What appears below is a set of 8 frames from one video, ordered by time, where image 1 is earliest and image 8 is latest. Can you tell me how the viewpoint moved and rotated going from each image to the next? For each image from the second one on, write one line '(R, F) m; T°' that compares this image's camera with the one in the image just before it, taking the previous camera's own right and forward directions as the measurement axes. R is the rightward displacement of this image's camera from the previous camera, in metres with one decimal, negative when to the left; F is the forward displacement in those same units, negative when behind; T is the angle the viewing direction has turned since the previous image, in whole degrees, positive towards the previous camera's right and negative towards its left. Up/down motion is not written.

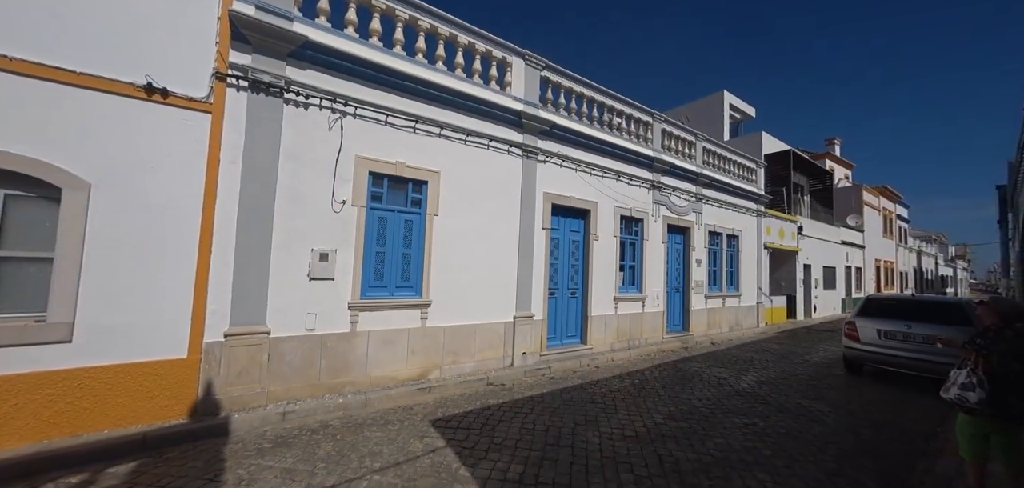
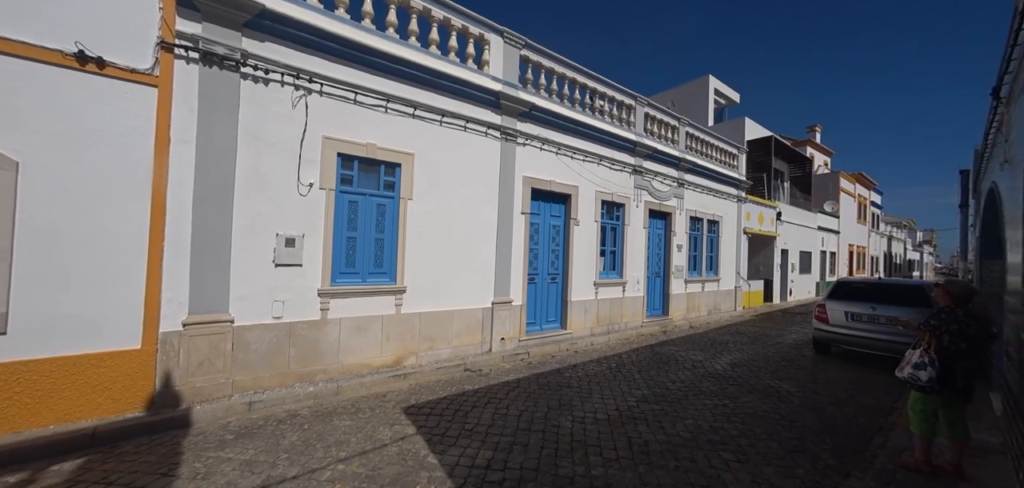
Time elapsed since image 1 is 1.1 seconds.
(+0.1, +0.1) m; +2°
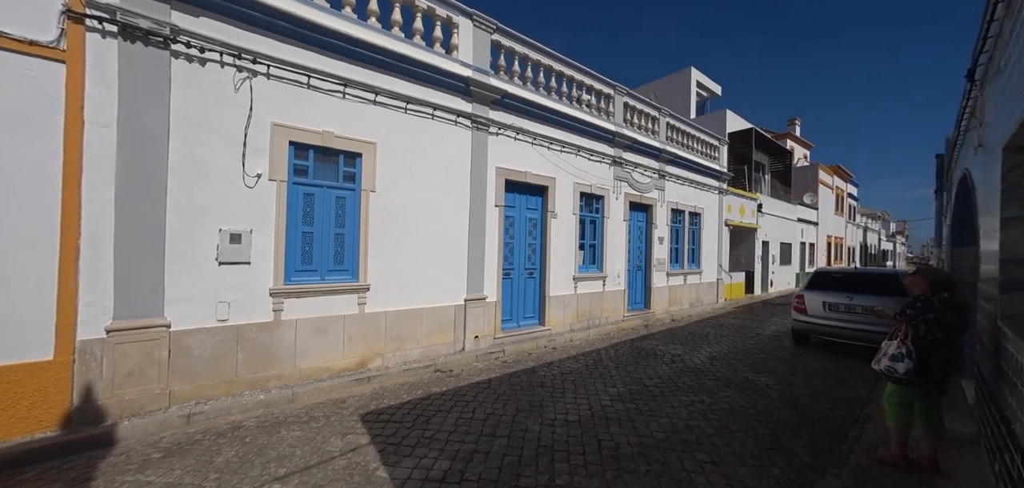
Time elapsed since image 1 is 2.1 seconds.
(+0.2, +0.3) m; +2°
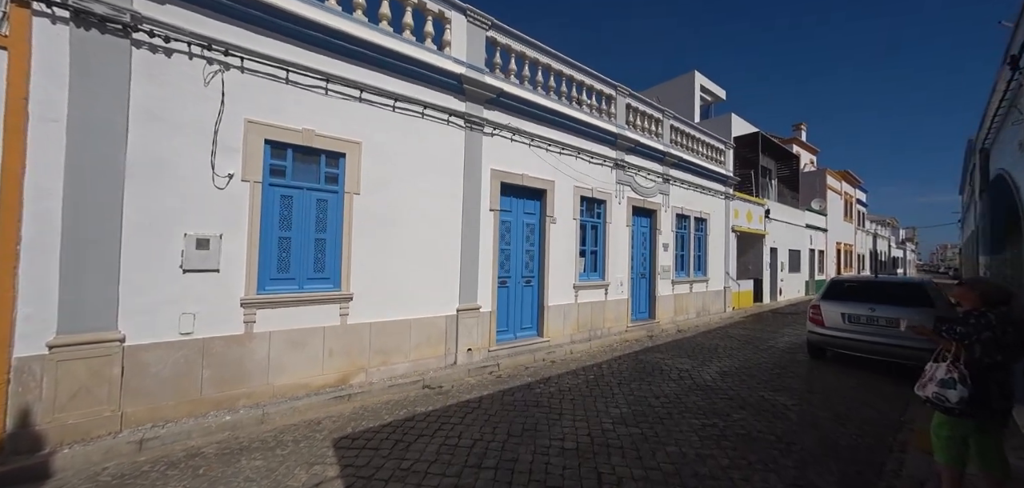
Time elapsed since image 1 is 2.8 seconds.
(+0.1, +0.4) m; -1°
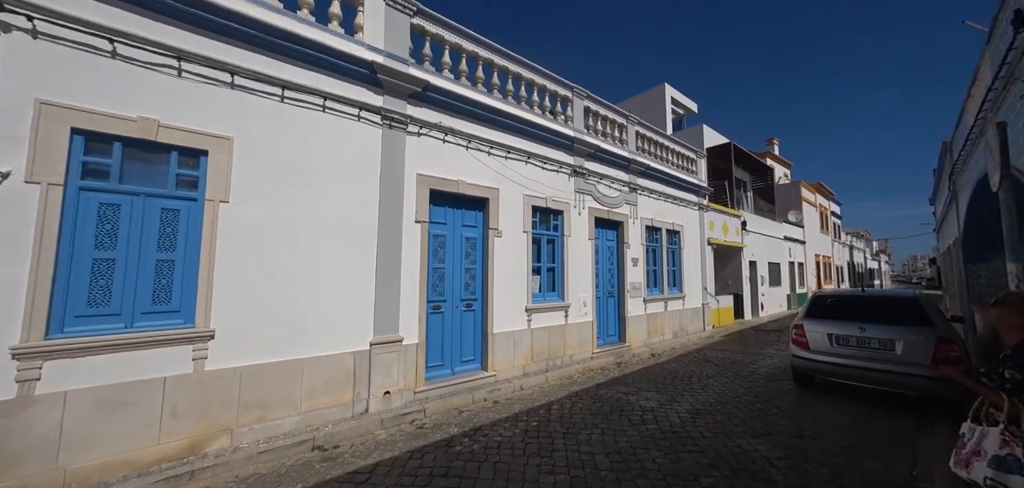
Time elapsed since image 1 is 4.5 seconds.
(+0.8, +1.0) m; +2°
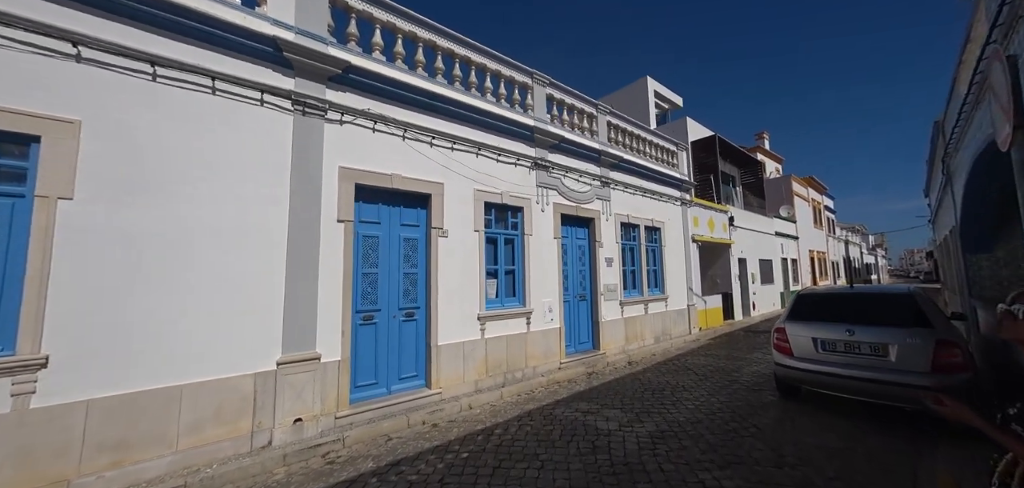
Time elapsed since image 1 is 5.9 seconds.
(+0.8, +0.7) m; 0°
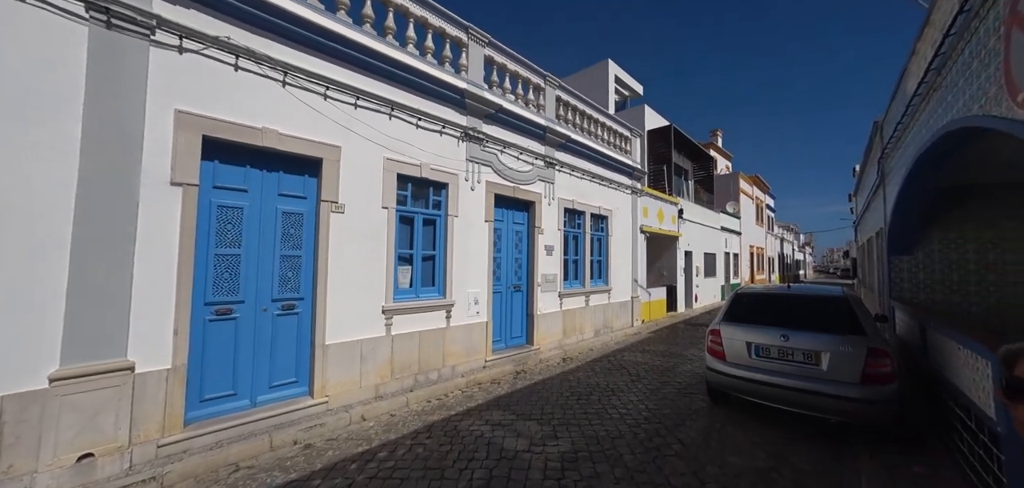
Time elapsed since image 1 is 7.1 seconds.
(+0.6, +0.8) m; +6°
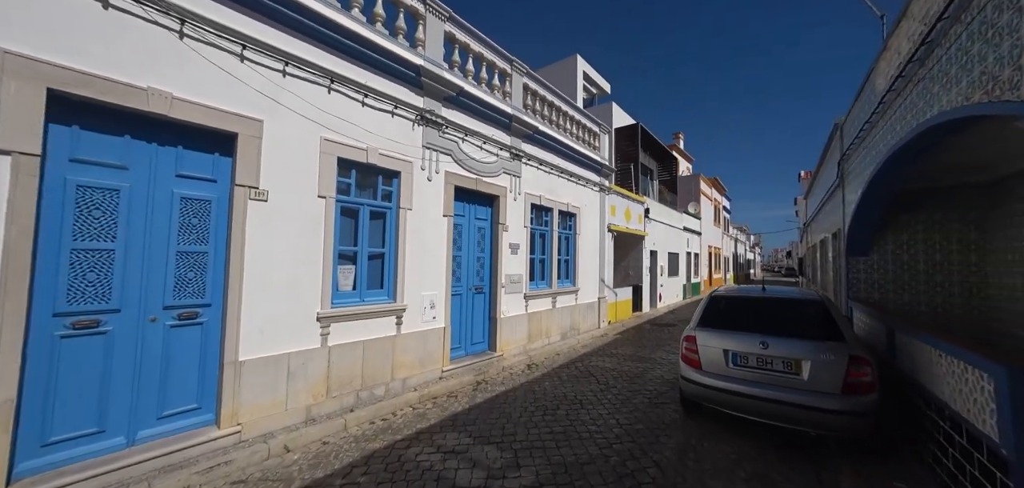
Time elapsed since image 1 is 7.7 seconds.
(+0.1, +0.6) m; +5°
